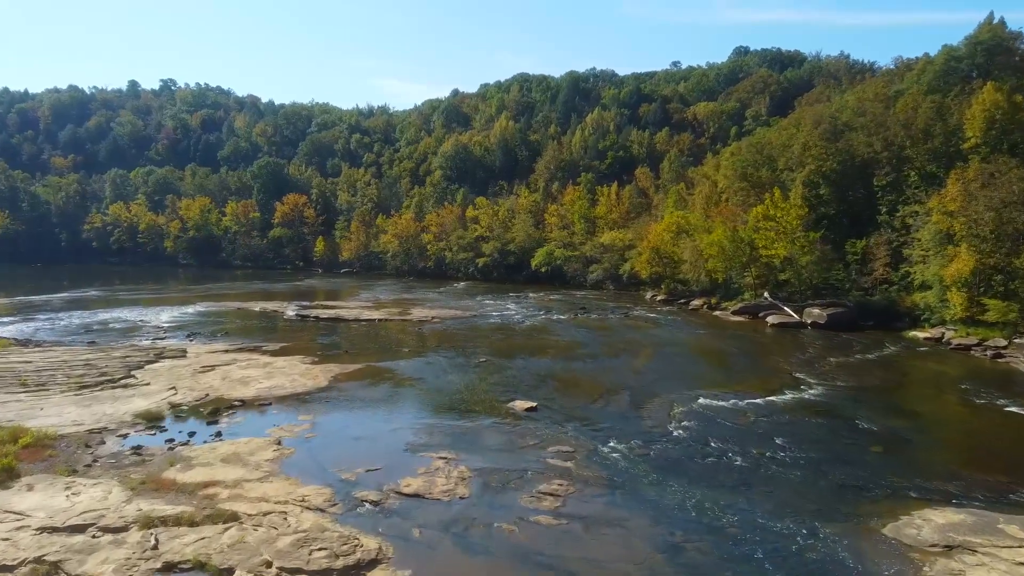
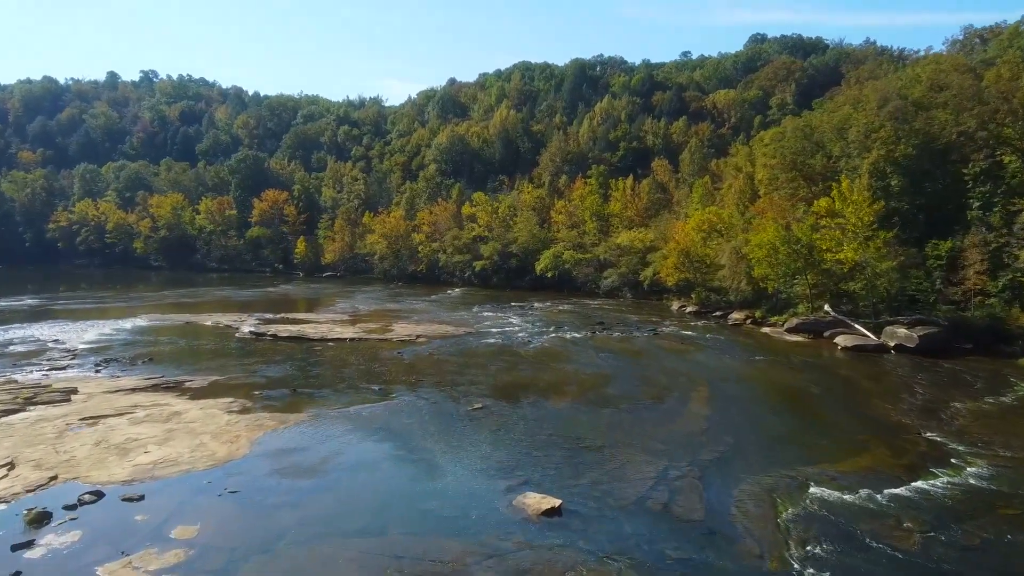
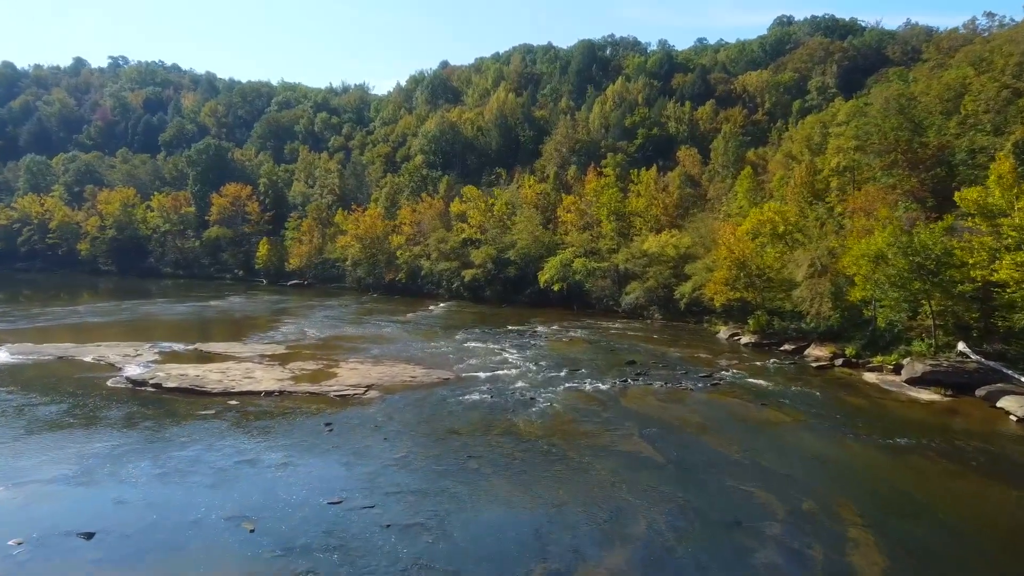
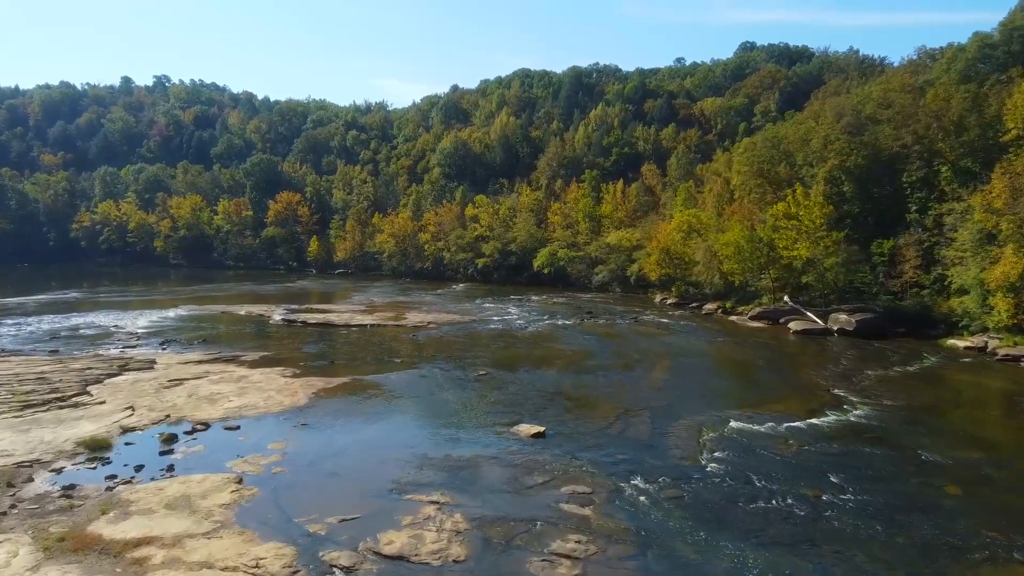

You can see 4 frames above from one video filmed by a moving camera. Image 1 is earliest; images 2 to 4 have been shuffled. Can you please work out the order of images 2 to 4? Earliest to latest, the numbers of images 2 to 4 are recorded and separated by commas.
4, 2, 3
